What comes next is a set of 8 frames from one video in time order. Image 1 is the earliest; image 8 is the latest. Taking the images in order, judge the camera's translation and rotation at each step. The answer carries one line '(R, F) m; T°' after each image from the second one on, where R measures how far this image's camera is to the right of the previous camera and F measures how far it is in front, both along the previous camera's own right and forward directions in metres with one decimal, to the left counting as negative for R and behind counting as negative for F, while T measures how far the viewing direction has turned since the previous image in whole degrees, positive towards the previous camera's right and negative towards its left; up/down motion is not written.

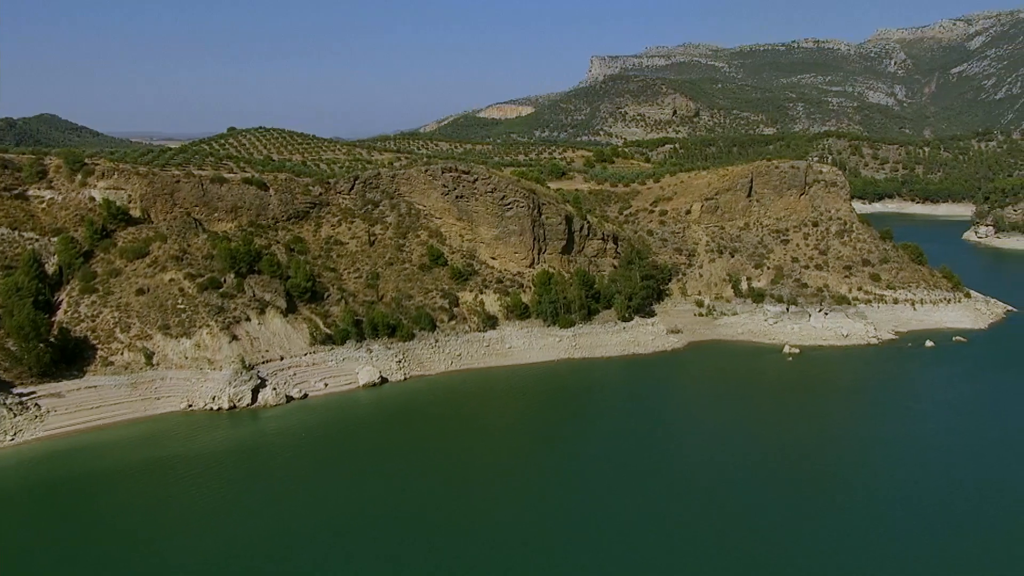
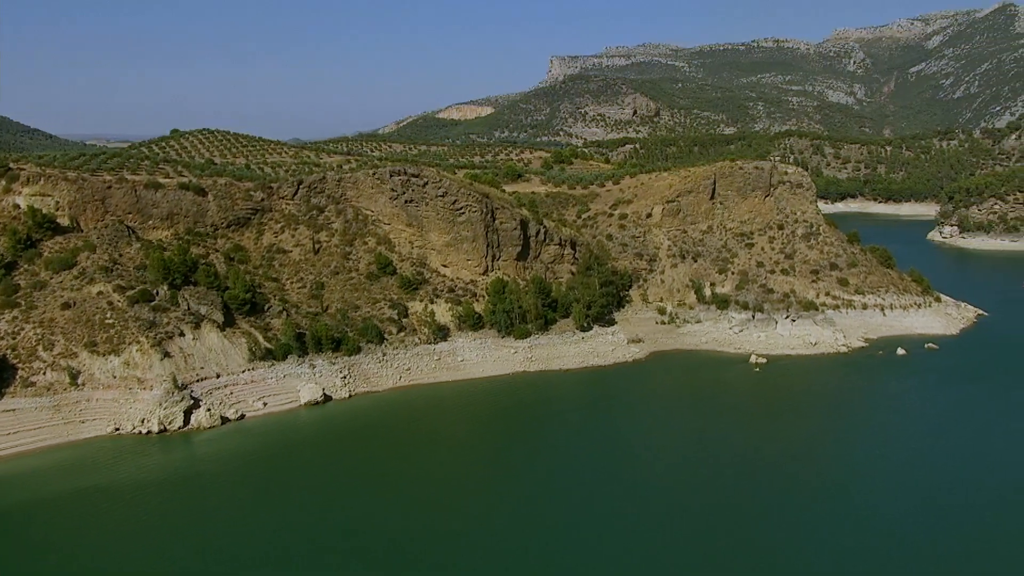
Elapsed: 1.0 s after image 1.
(+0.2, +1.8) m; +2°
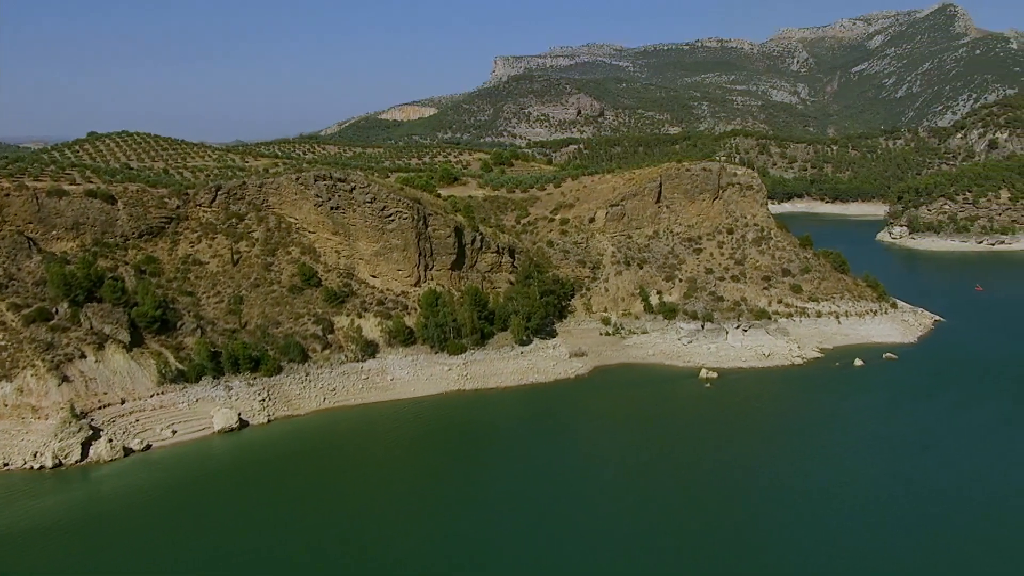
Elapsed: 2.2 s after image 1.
(+0.3, +2.2) m; +2°
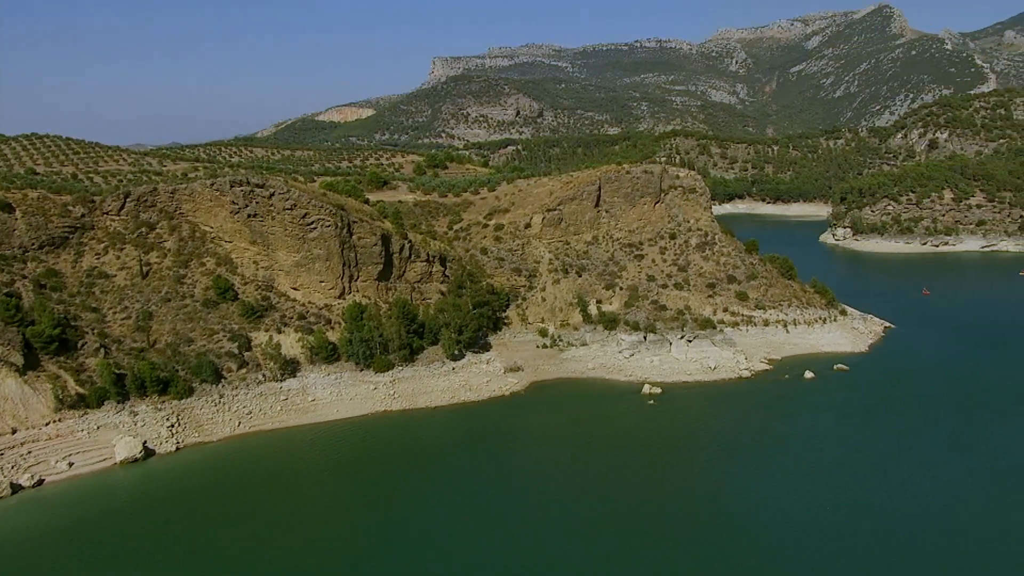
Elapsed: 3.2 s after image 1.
(+0.2, +1.9) m; +2°
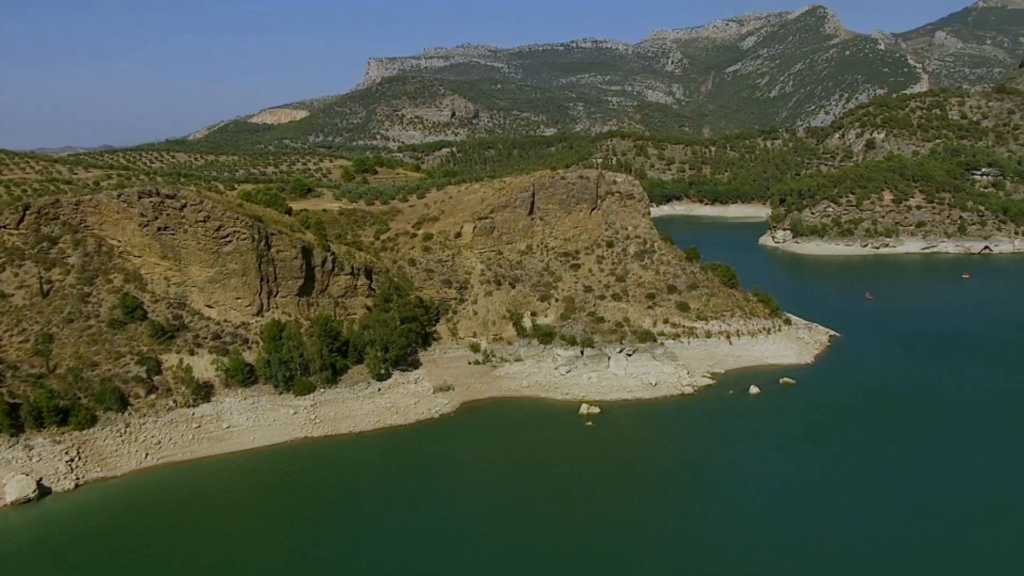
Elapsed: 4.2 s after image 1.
(+0.2, +1.7) m; +3°
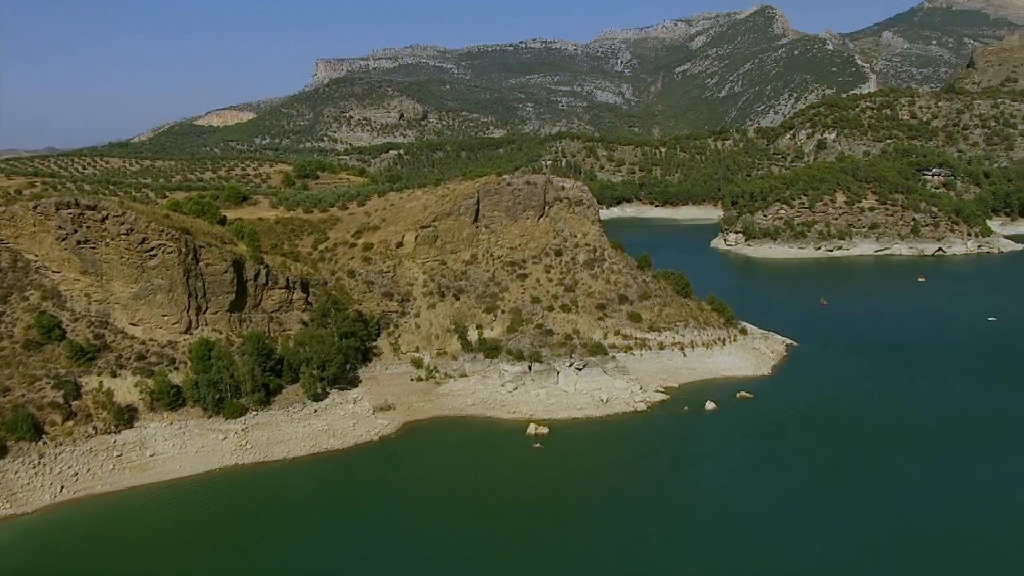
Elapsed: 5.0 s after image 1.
(+0.2, +1.4) m; +2°
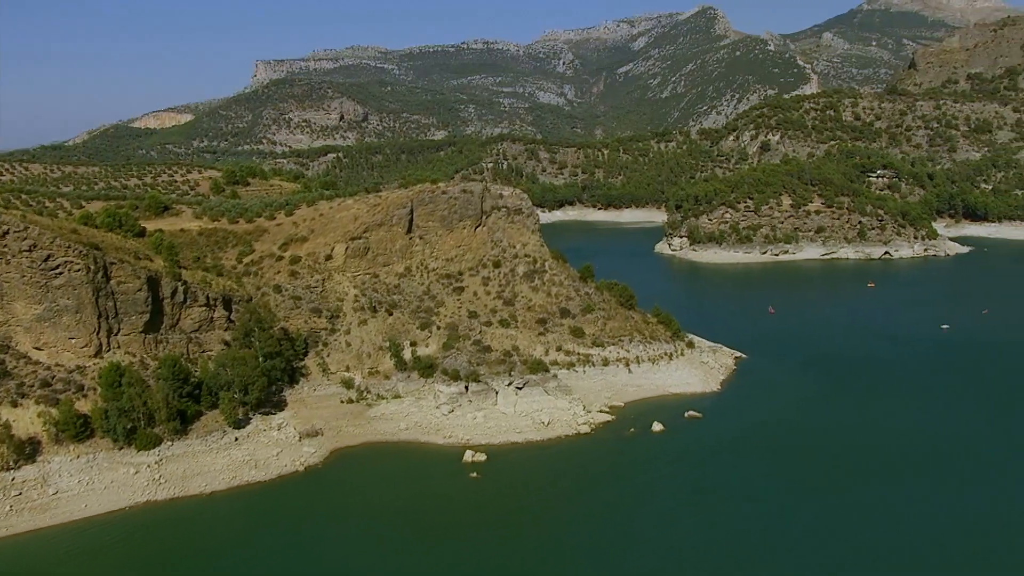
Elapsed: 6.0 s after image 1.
(+0.2, +1.6) m; +2°
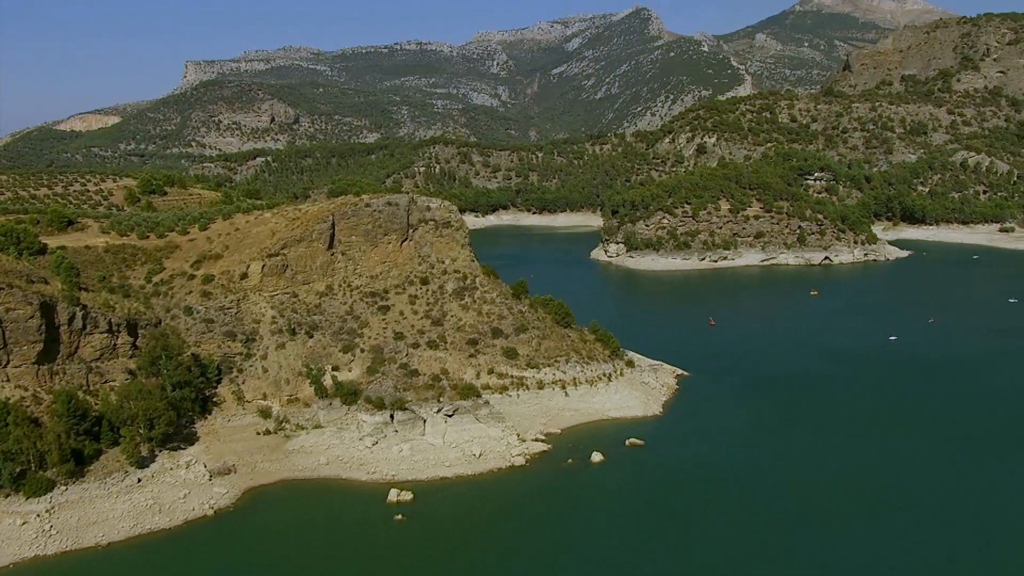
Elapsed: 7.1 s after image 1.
(+0.2, +1.8) m; +3°
